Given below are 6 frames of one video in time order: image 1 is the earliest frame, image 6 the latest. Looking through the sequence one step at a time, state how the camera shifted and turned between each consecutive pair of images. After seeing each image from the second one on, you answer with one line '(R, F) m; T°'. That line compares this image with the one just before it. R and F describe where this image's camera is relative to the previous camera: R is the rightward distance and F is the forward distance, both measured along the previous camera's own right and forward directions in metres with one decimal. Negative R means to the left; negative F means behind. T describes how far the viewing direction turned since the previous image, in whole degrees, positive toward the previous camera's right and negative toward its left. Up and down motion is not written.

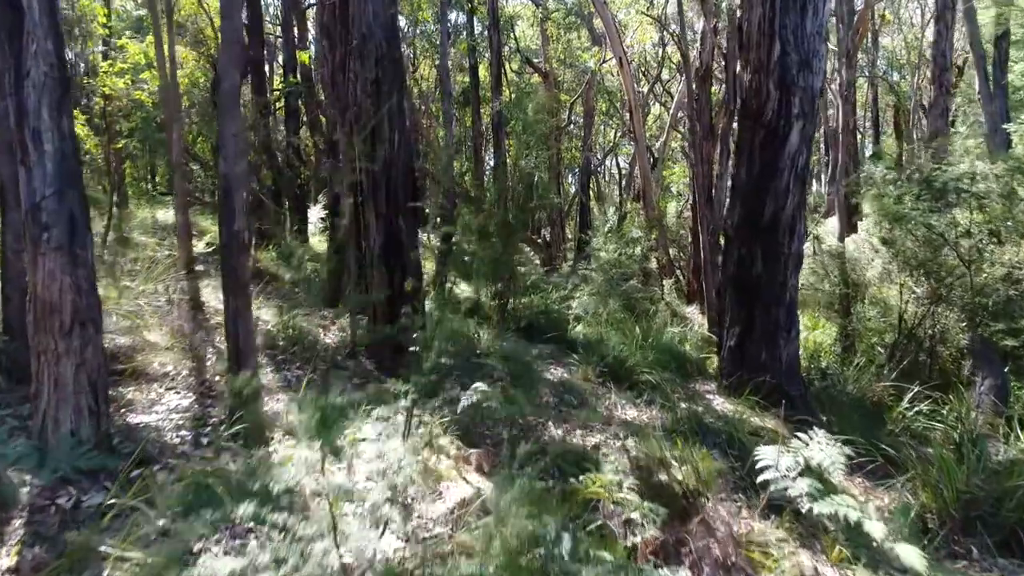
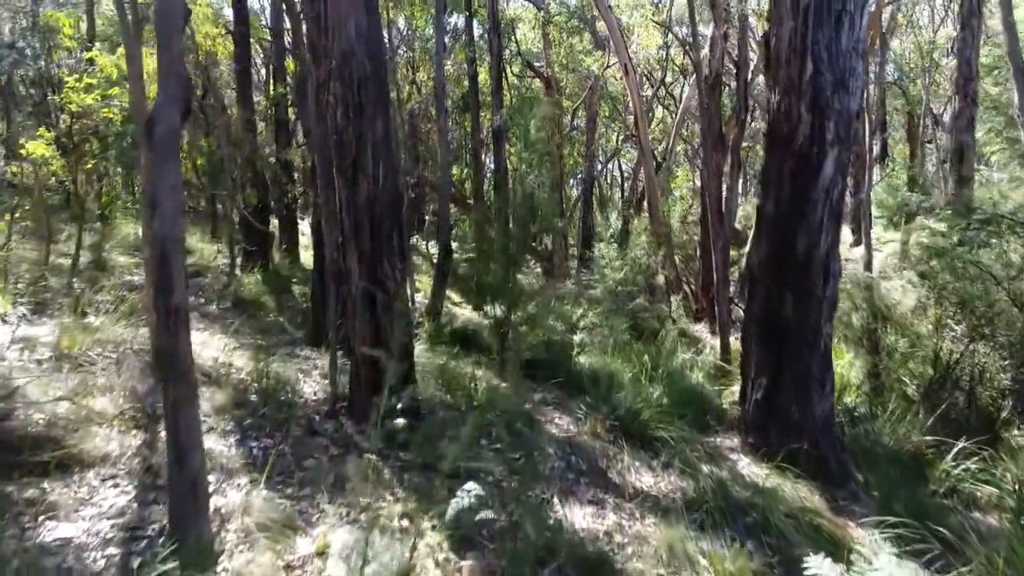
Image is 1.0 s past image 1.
(0.0, +0.5) m; 0°
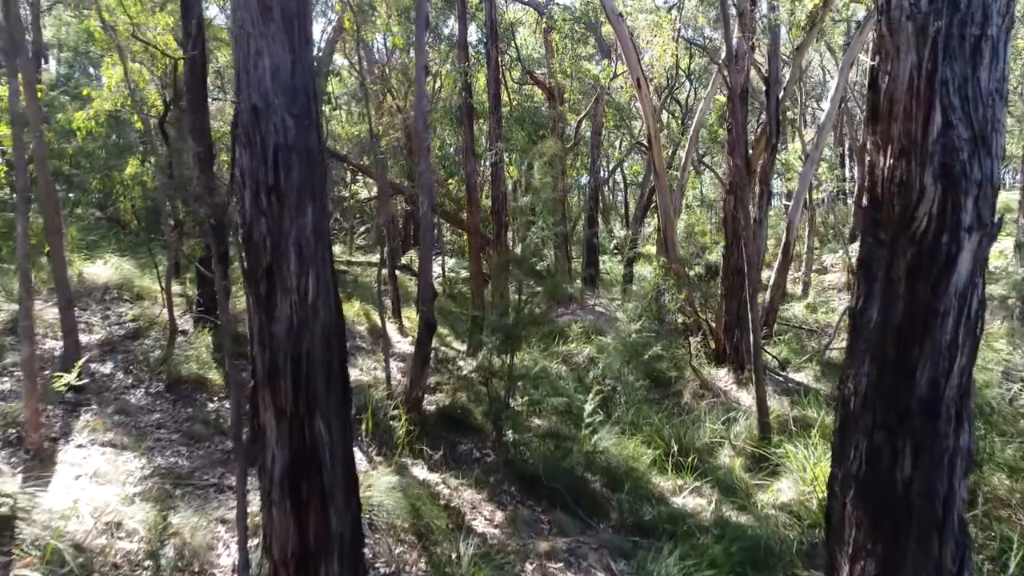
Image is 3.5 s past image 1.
(0.0, +1.3) m; 0°
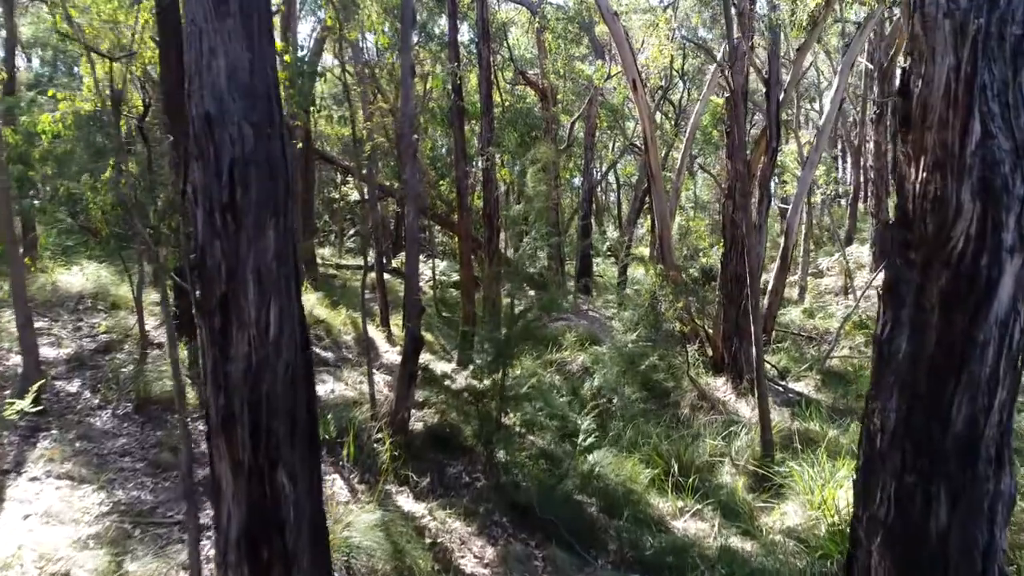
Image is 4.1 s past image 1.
(0.0, +0.3) m; +1°
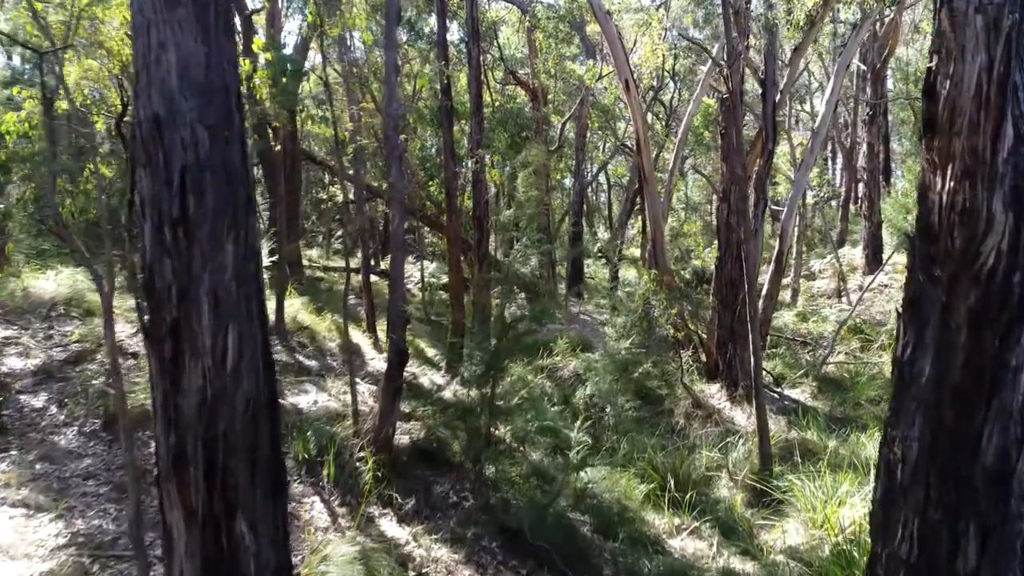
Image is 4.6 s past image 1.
(0.0, +0.2) m; +1°
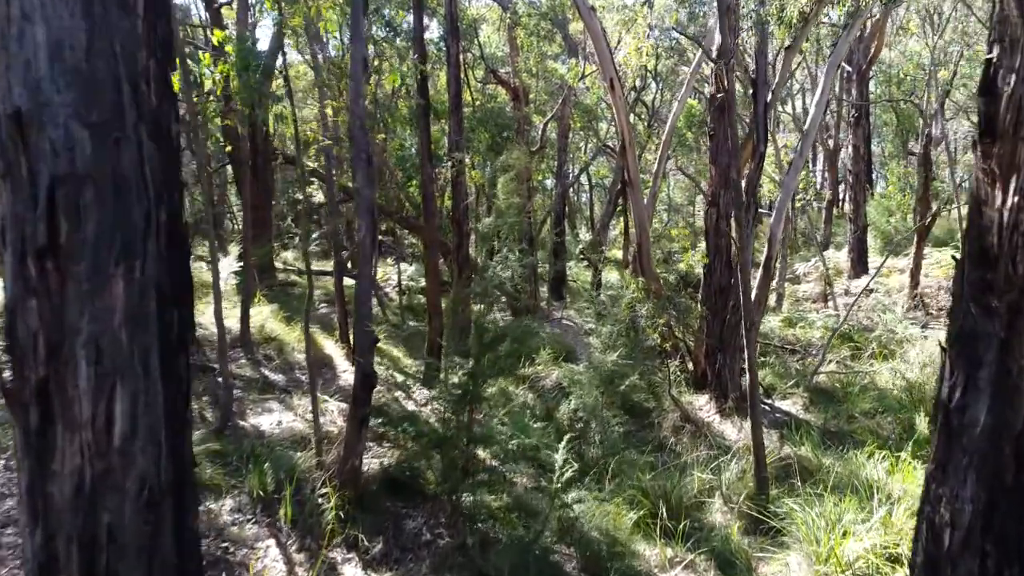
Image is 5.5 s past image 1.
(0.0, +0.4) m; +2°
